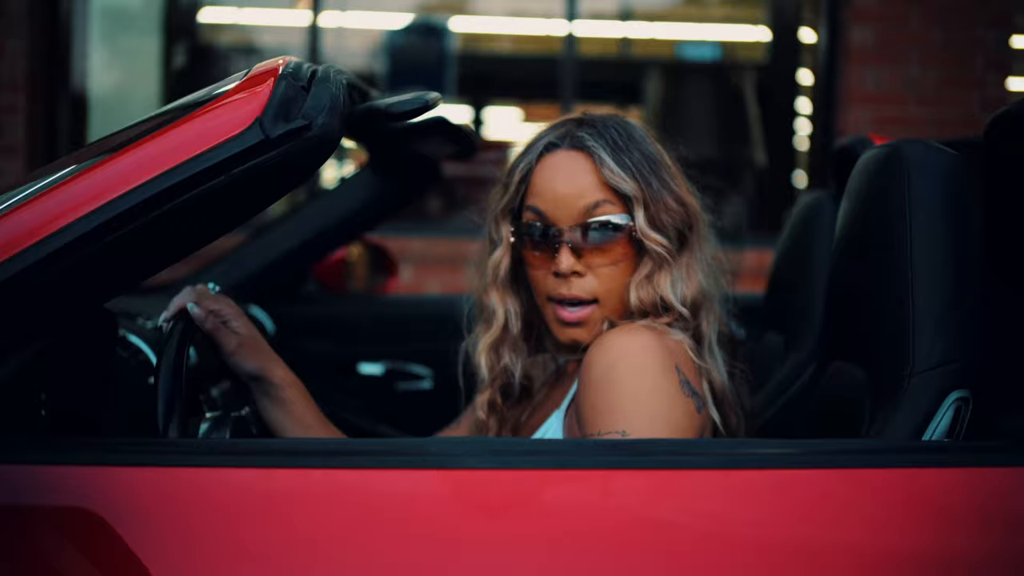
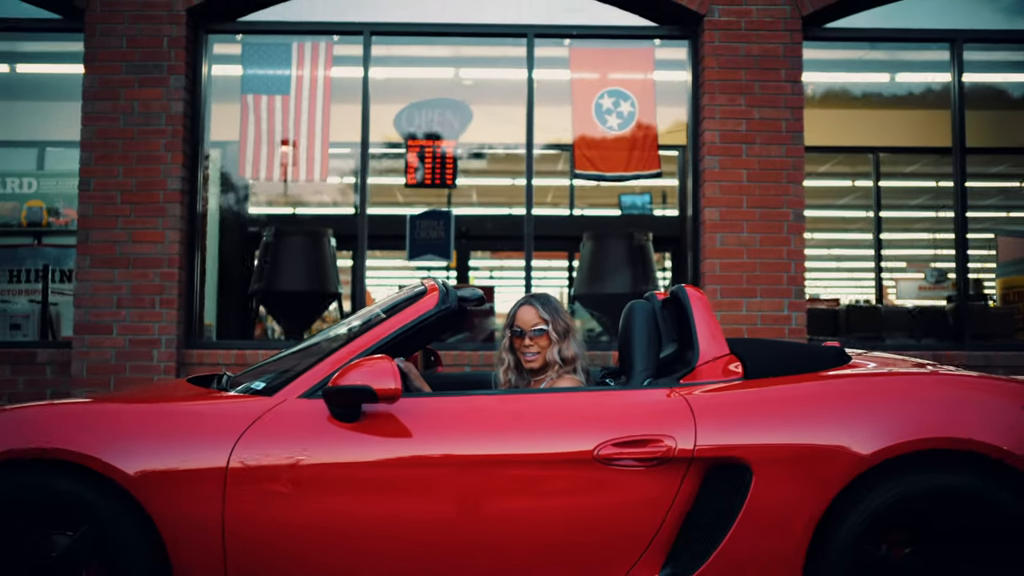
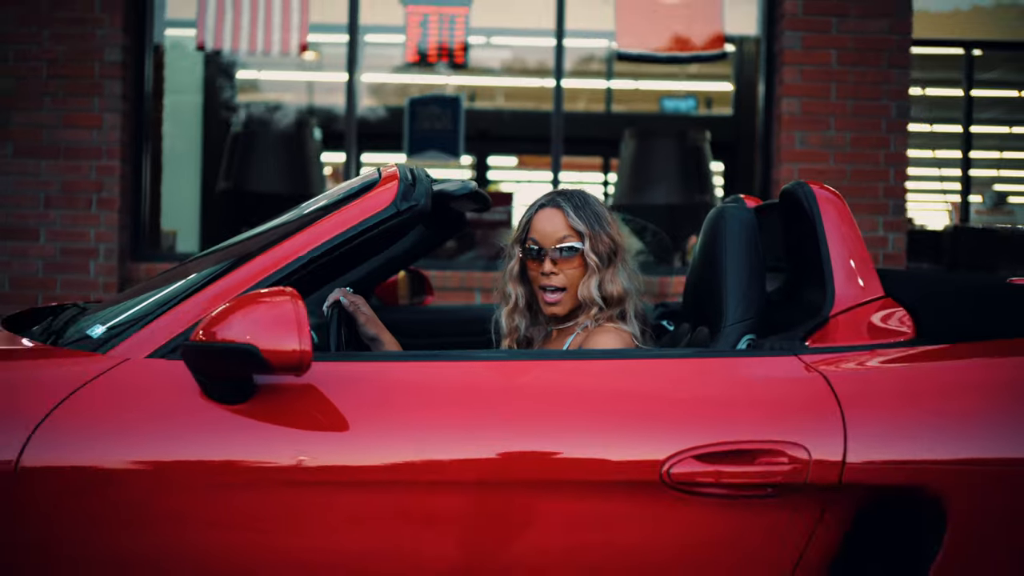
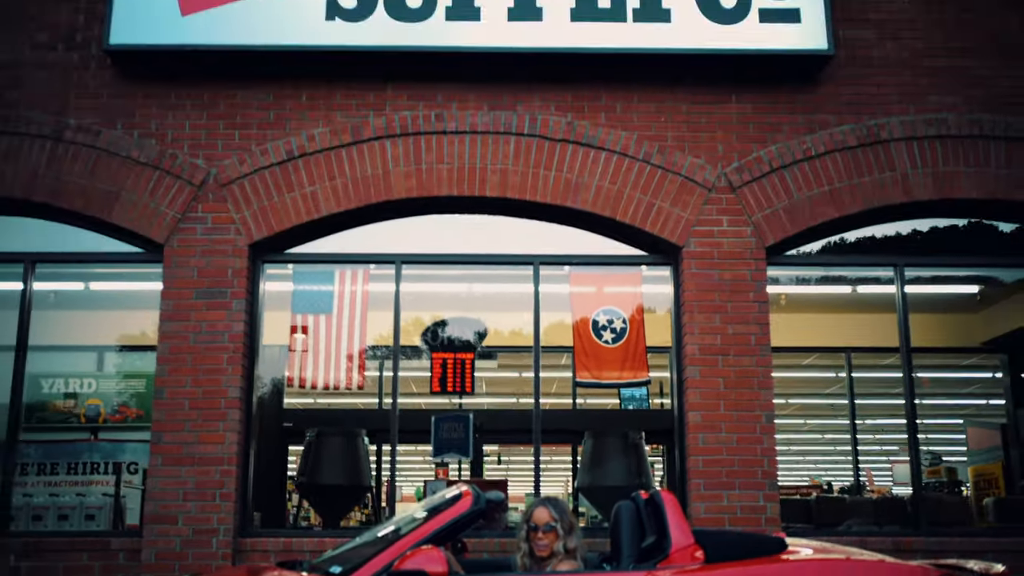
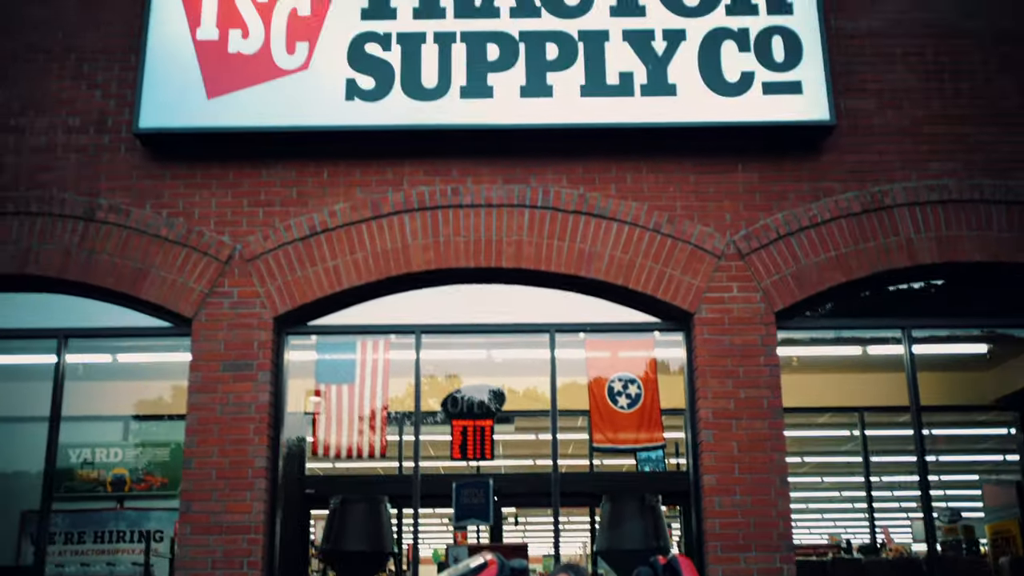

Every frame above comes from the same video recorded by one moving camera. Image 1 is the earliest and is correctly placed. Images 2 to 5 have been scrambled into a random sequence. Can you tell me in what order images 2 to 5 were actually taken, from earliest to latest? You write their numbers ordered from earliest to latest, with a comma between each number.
3, 2, 4, 5
